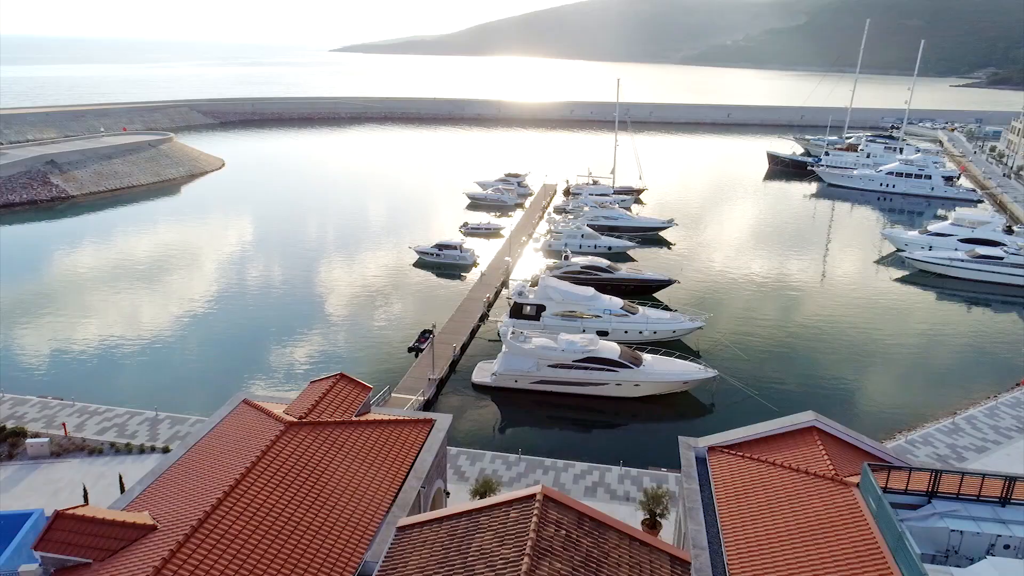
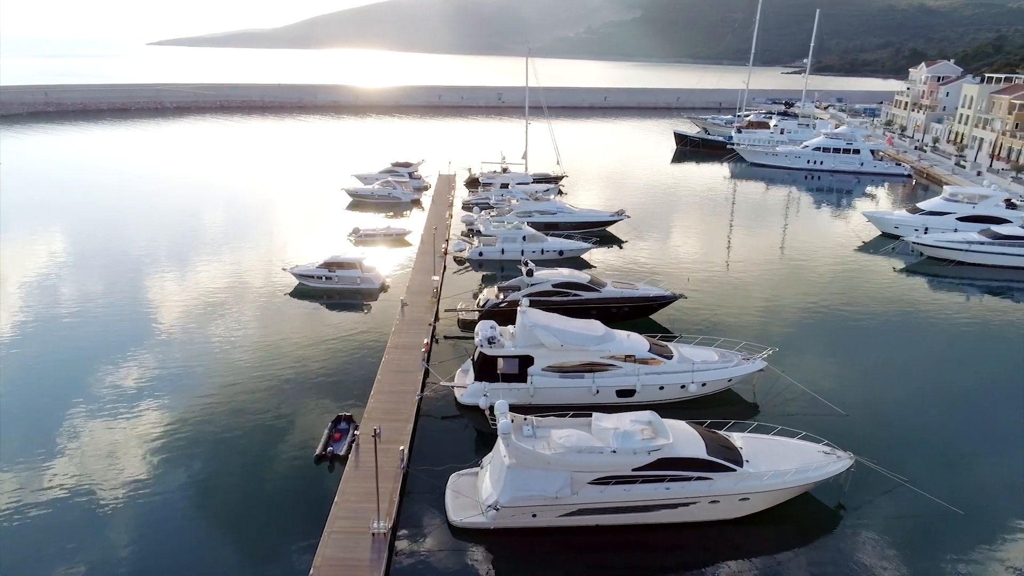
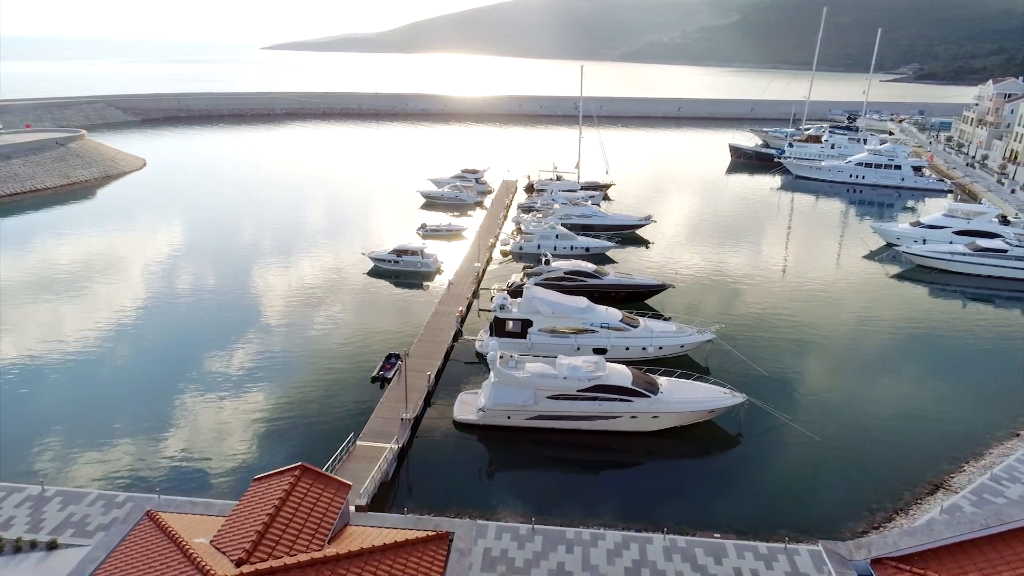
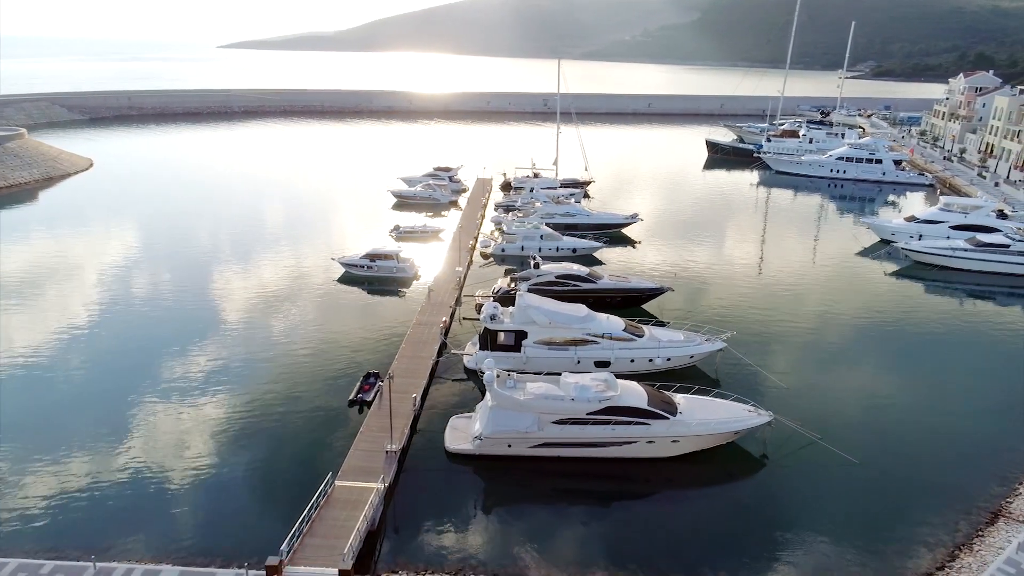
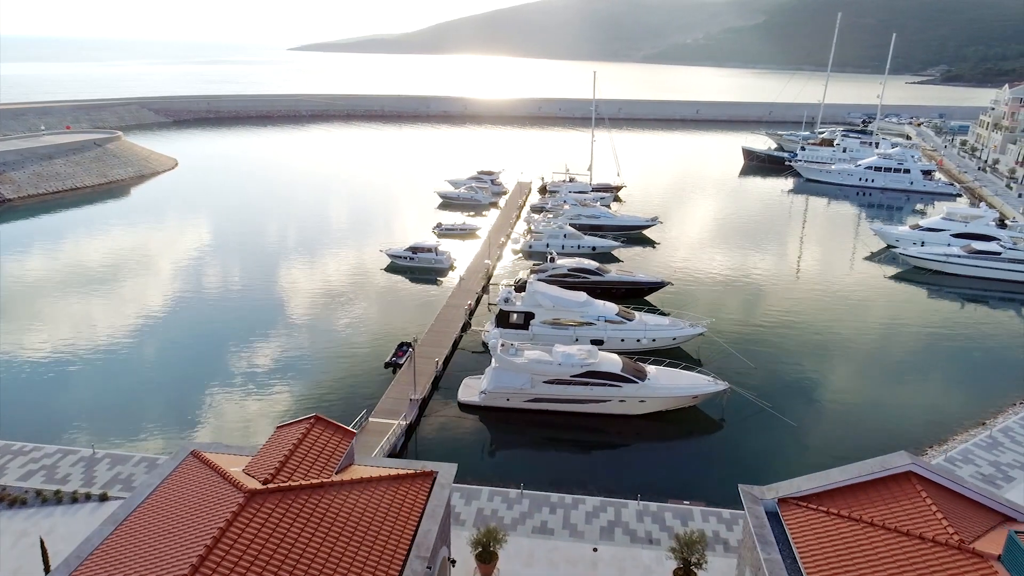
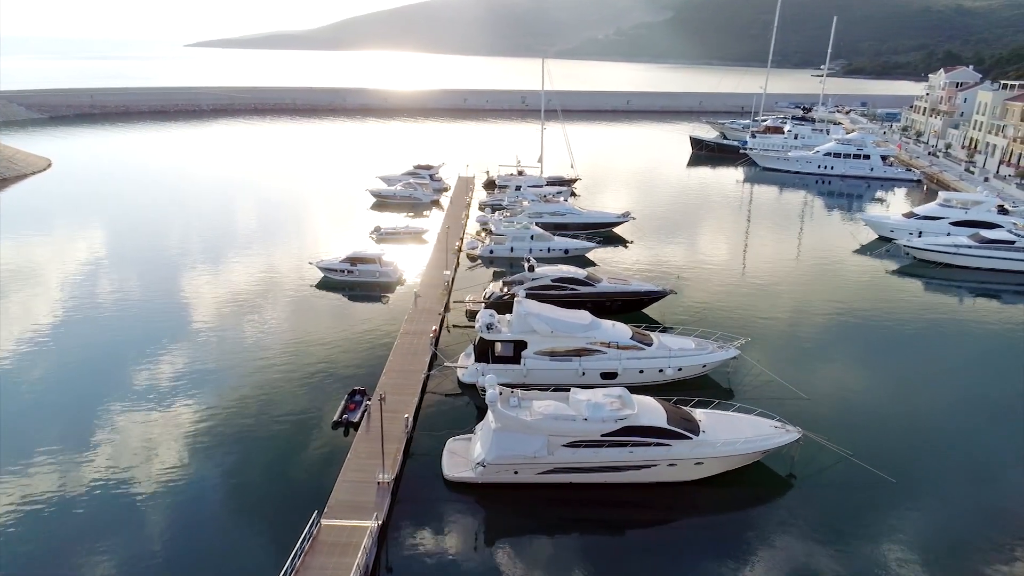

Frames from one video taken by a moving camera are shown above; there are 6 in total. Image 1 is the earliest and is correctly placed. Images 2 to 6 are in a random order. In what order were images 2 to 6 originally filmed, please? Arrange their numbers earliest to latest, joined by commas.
5, 3, 4, 6, 2
